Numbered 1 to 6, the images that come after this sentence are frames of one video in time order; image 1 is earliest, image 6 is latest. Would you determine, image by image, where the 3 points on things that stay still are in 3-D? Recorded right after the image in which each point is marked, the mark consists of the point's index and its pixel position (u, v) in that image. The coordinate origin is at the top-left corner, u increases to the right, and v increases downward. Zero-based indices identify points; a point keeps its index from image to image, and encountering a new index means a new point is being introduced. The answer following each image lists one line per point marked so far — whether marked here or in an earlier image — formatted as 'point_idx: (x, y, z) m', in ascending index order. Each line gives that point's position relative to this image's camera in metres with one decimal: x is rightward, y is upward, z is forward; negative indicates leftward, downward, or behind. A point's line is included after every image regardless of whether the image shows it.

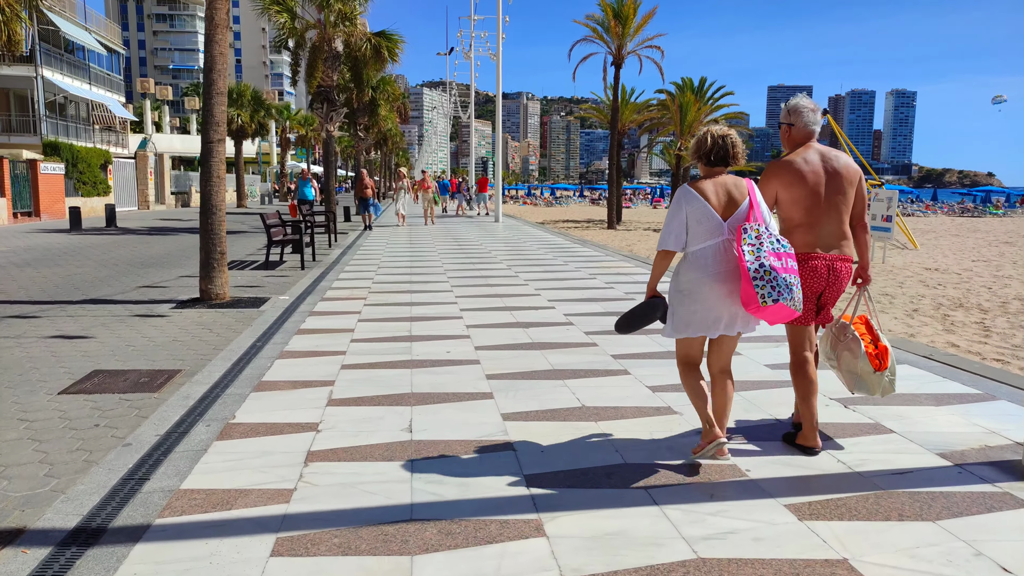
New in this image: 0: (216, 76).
0: (-3.5, +2.5, +8.4) m
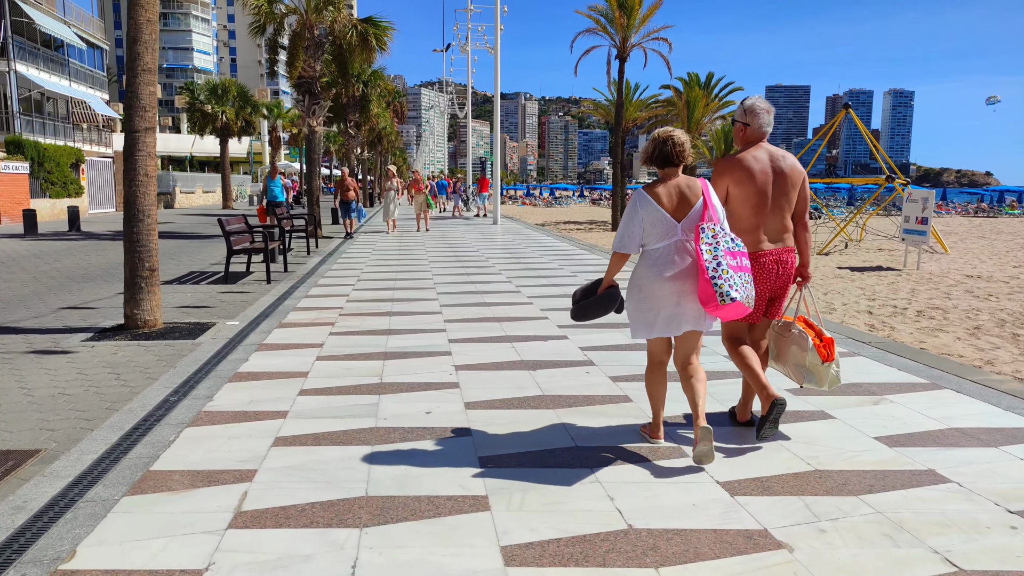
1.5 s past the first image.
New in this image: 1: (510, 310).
0: (-3.5, +2.3, +6.7) m
1: (0.0, -0.3, +8.3) m
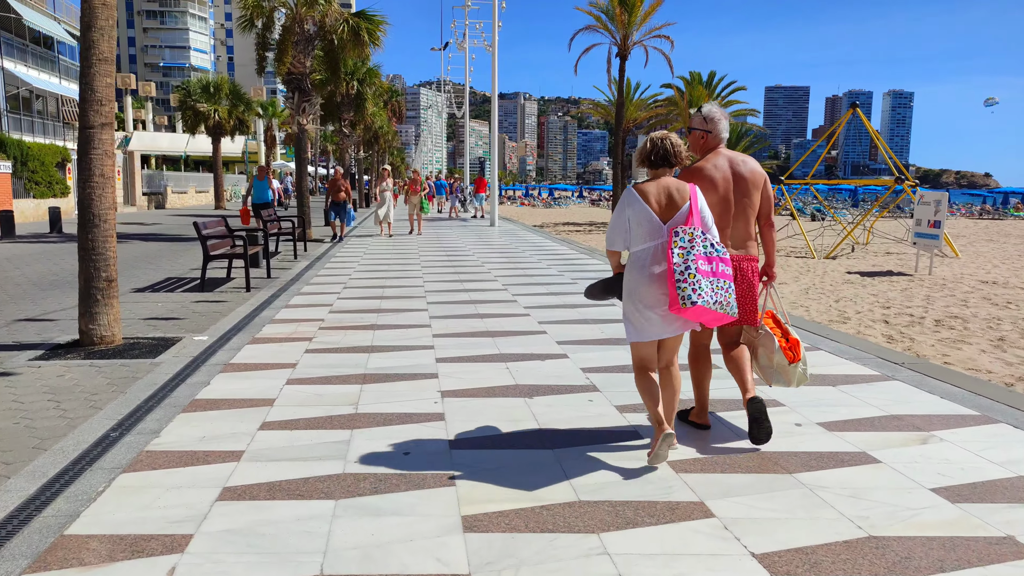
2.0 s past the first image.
0: (-3.6, +2.2, +6.0) m
1: (-0.1, -0.4, +7.7) m
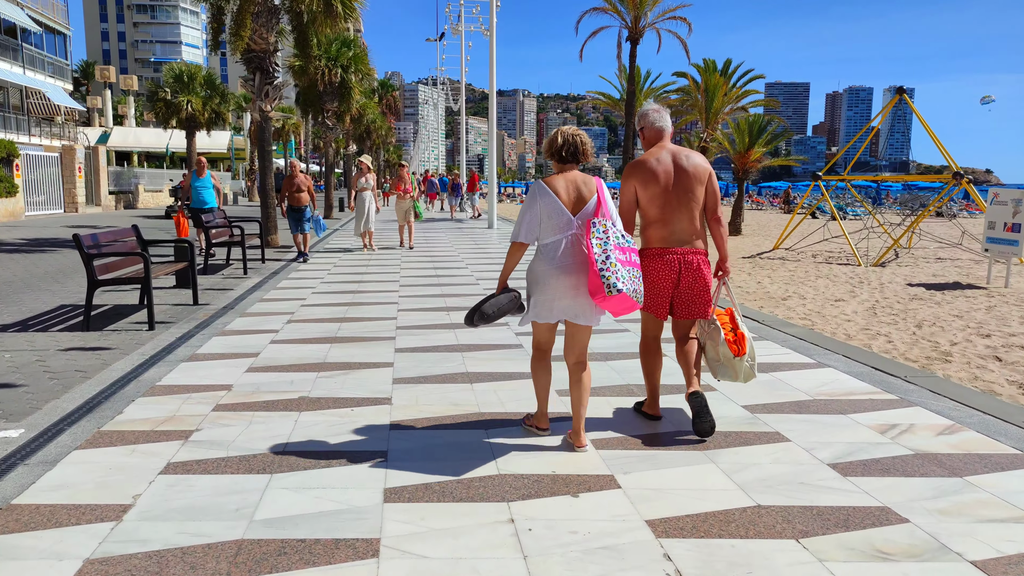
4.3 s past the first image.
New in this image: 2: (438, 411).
0: (-3.5, +1.8, +3.4) m
1: (0.0, -0.7, +5.1) m
2: (-0.5, -0.8, +4.7) m
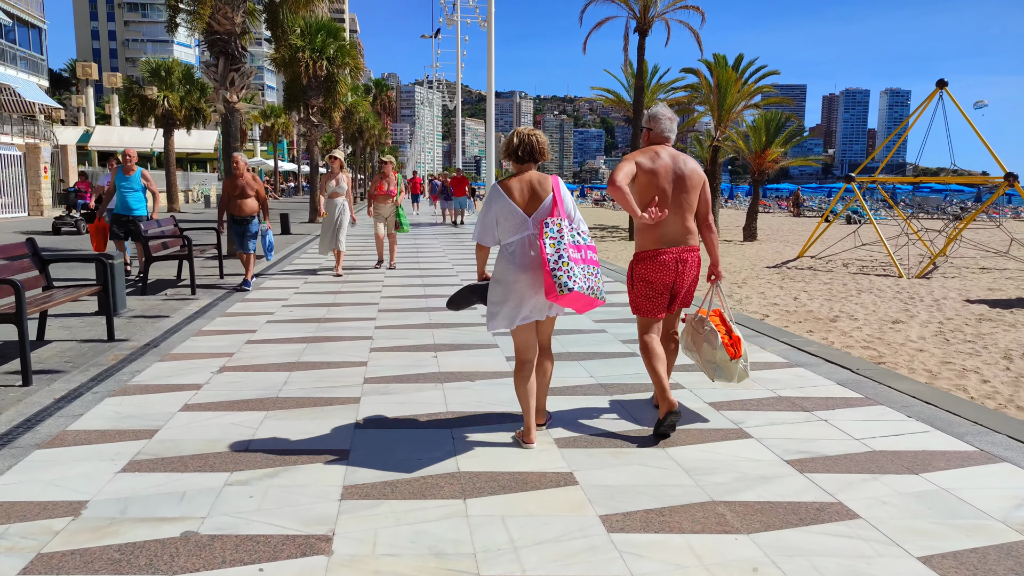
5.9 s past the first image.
0: (-3.5, +1.5, +1.5) m
1: (0.0, -1.0, +3.2) m
2: (-0.4, -1.1, +2.8) m
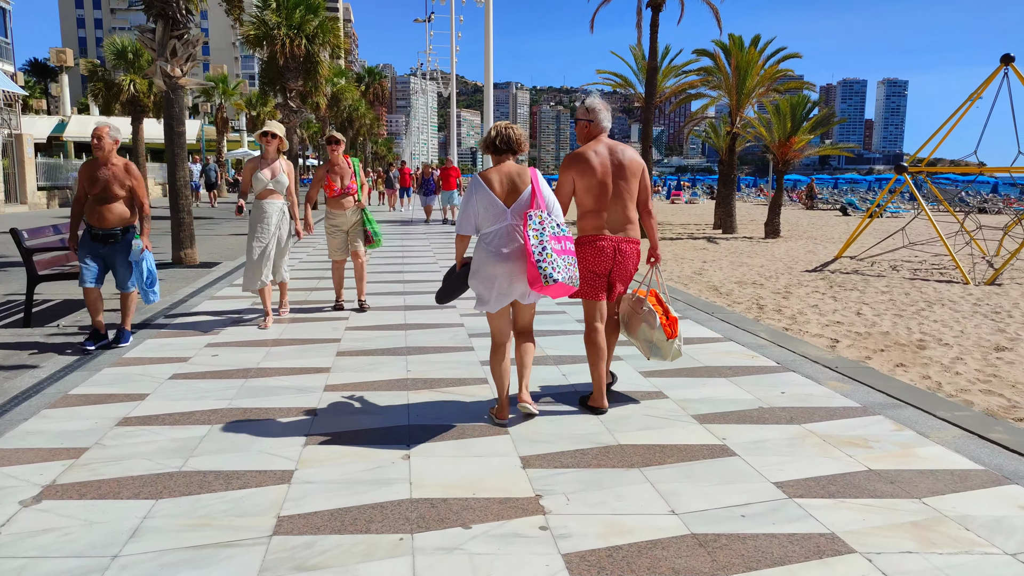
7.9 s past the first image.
0: (-3.3, +1.2, -0.7) m
1: (+0.1, -1.4, +1.0) m
2: (-0.3, -1.4, +0.5) m
